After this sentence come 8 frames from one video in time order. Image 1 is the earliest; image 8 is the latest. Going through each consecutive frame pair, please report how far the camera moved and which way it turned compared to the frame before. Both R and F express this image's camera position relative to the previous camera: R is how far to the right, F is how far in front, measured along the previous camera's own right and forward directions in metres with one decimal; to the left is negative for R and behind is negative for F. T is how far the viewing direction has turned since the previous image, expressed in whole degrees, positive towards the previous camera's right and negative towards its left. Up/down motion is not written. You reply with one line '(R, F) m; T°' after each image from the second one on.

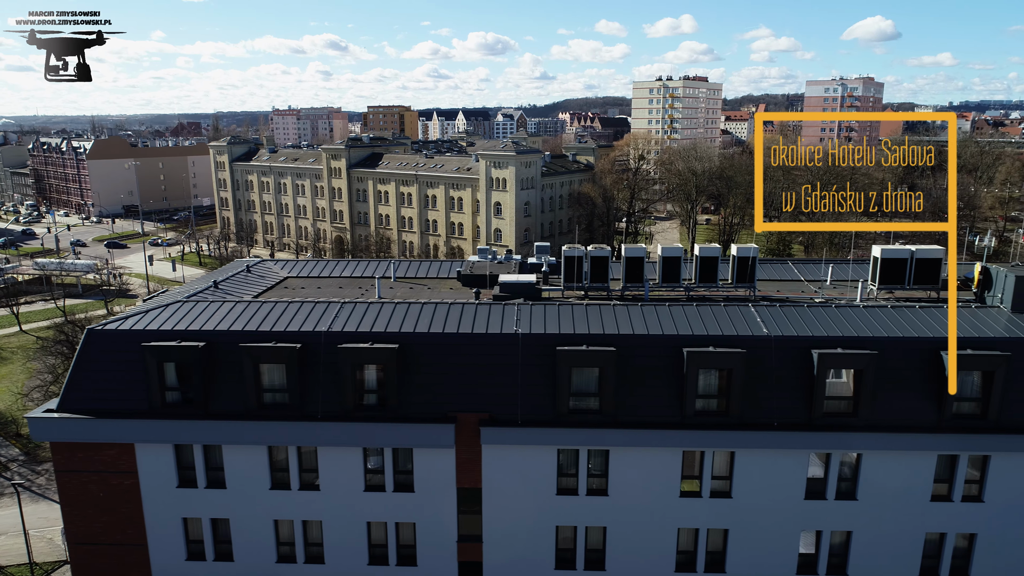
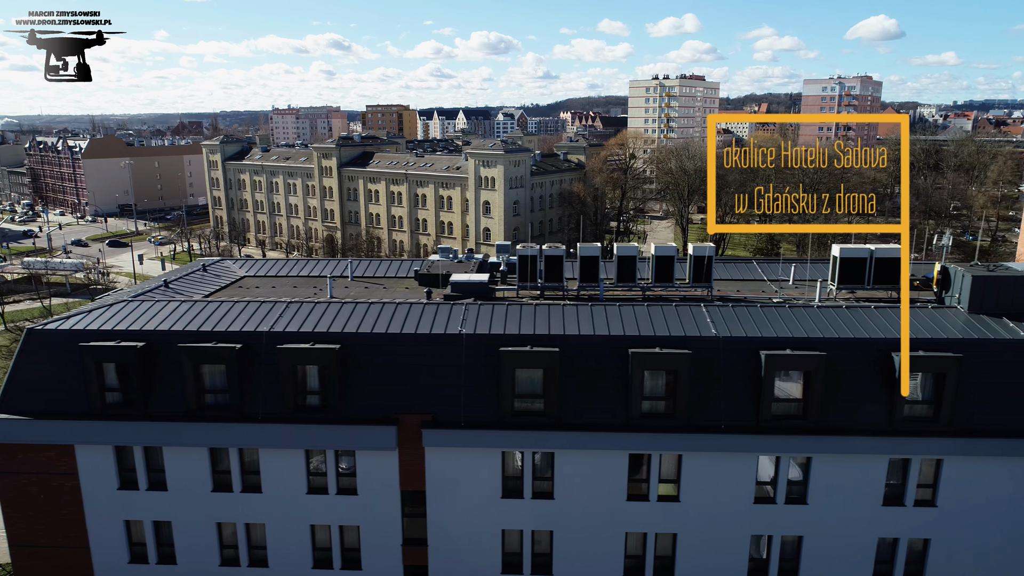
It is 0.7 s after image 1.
(+0.6, +0.1) m; 0°
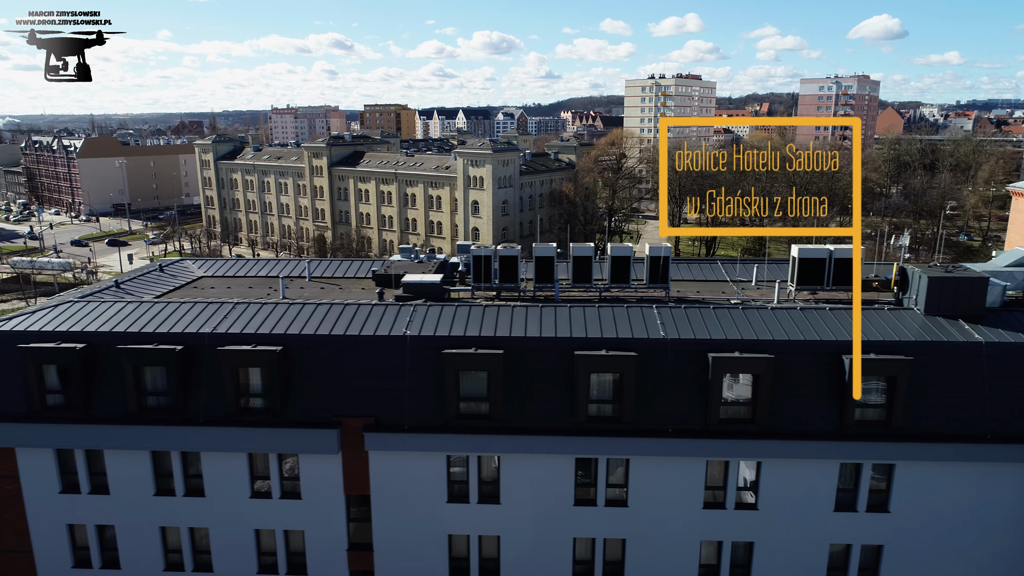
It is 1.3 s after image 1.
(+0.6, +0.1) m; 0°
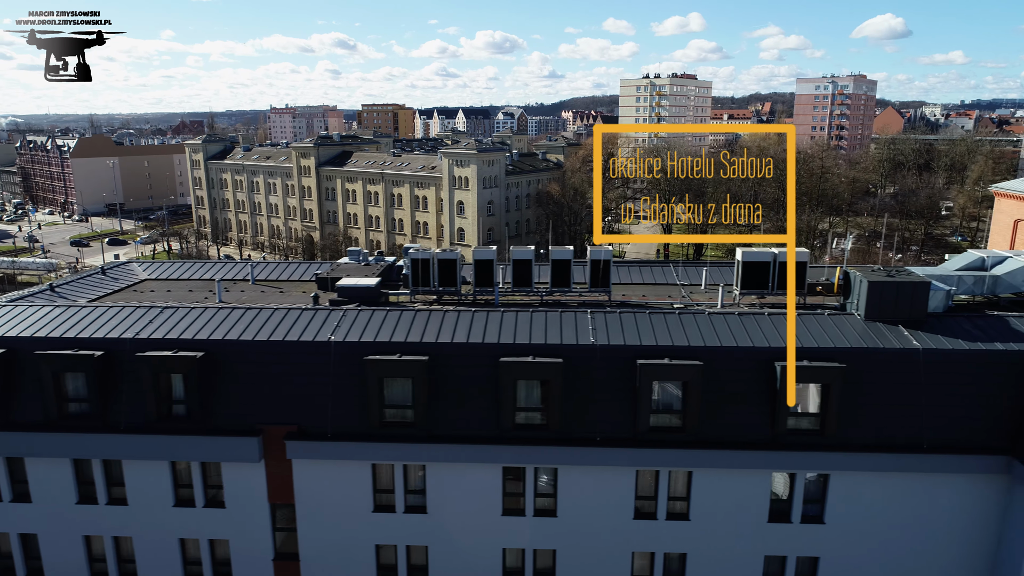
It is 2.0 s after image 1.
(+0.8, +0.2) m; 0°
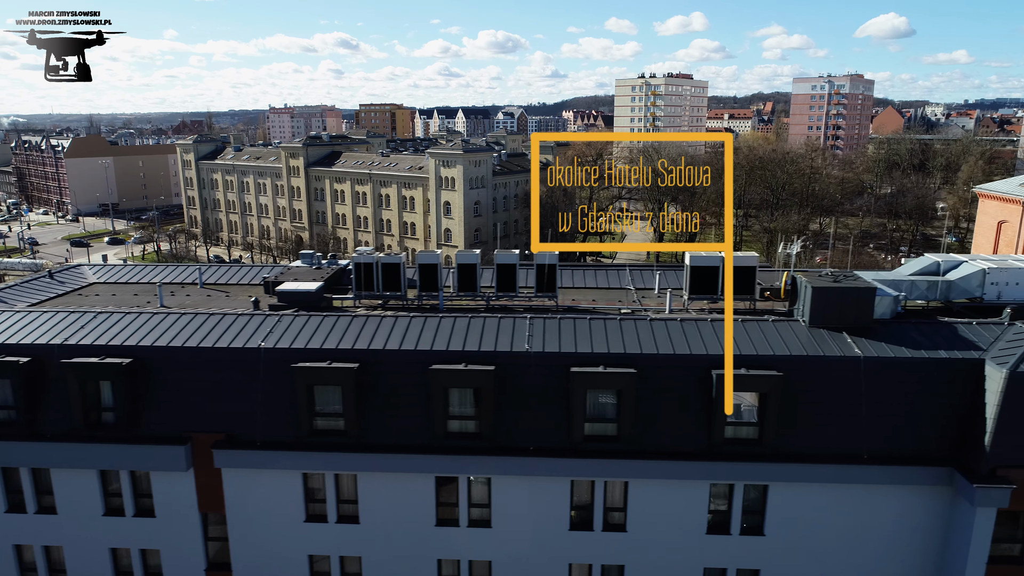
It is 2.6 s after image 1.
(+0.7, +0.1) m; 0°
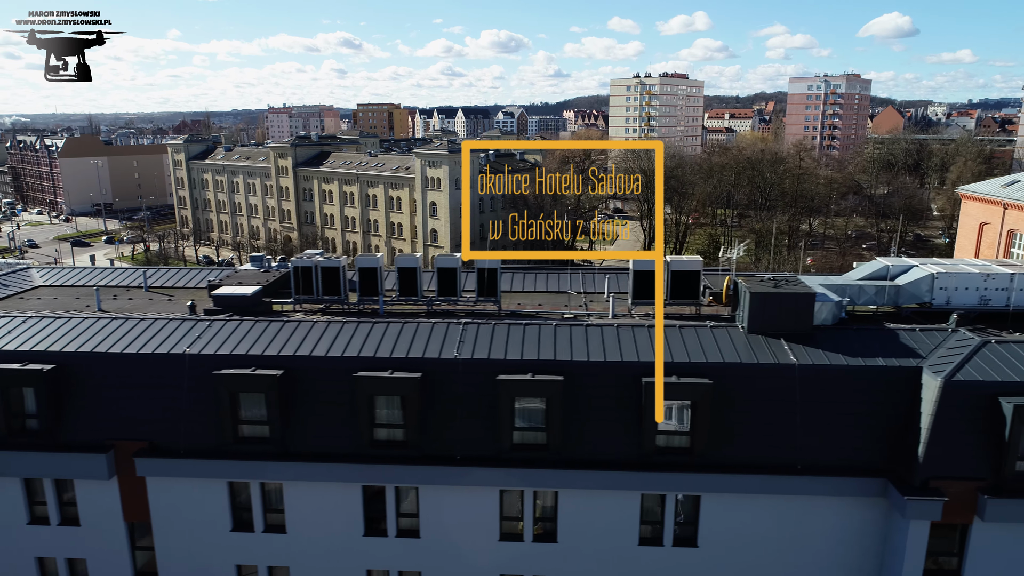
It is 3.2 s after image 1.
(+0.7, +0.1) m; 0°
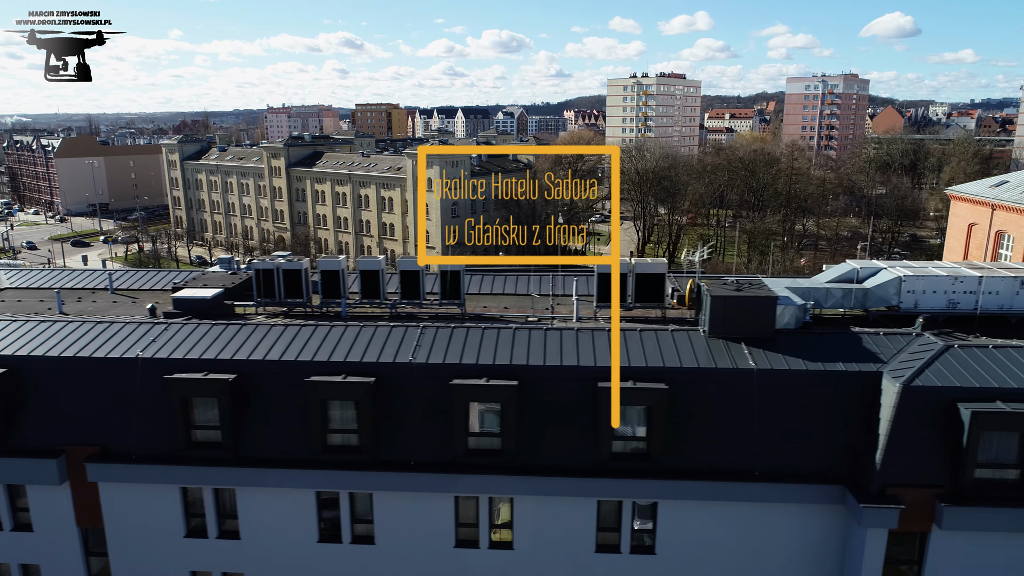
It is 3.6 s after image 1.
(+0.4, +0.1) m; 0°
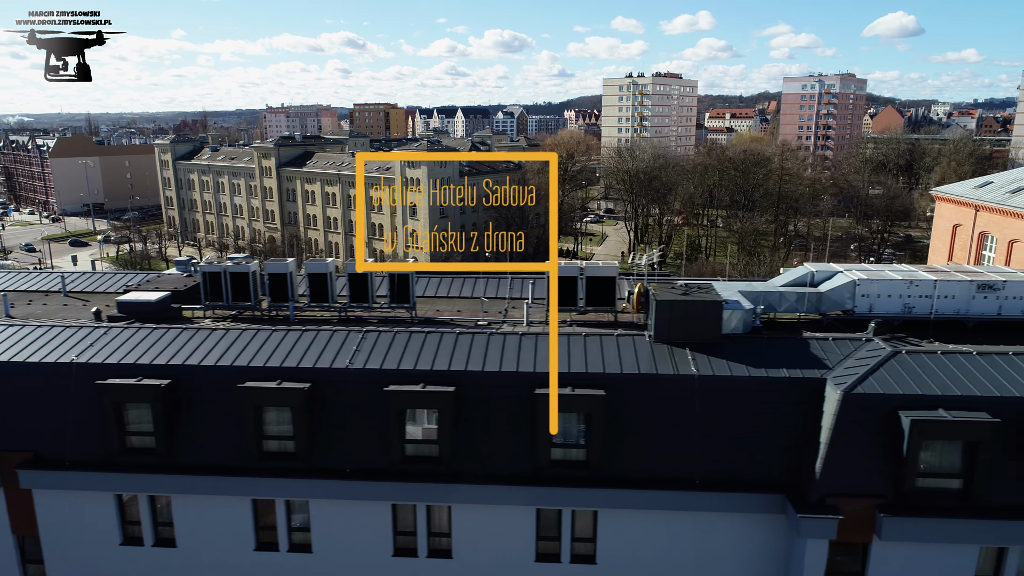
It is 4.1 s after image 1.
(+0.6, +0.1) m; 0°
